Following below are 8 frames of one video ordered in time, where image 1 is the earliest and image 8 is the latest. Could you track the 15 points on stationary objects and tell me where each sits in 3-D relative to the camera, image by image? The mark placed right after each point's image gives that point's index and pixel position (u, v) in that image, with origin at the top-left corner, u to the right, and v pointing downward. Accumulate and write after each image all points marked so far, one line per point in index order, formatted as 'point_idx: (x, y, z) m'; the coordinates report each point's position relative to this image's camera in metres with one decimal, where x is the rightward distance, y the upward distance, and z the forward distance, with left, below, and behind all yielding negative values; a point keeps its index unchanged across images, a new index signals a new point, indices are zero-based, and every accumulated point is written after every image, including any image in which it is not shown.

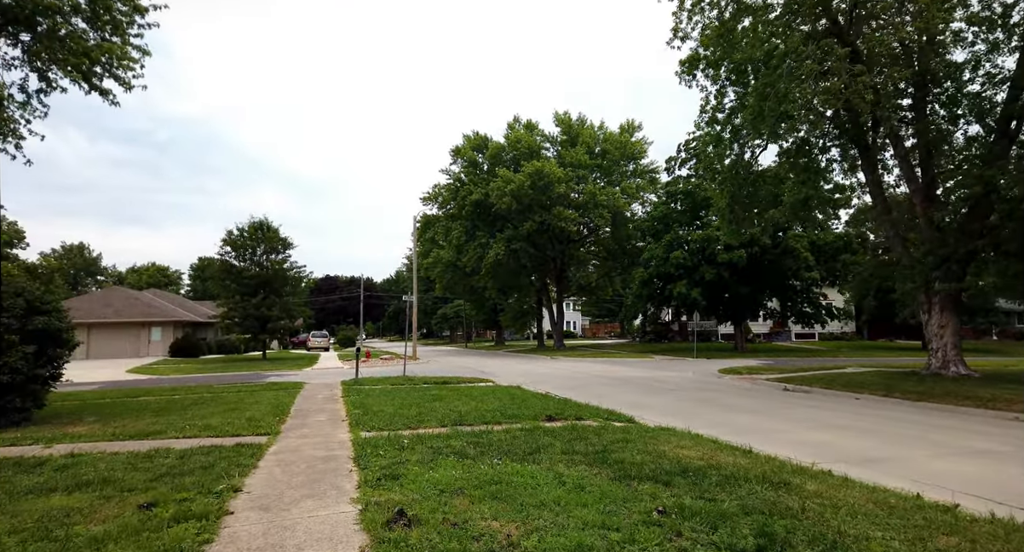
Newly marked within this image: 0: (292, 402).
0: (-5.0, -2.9, +12.3) m
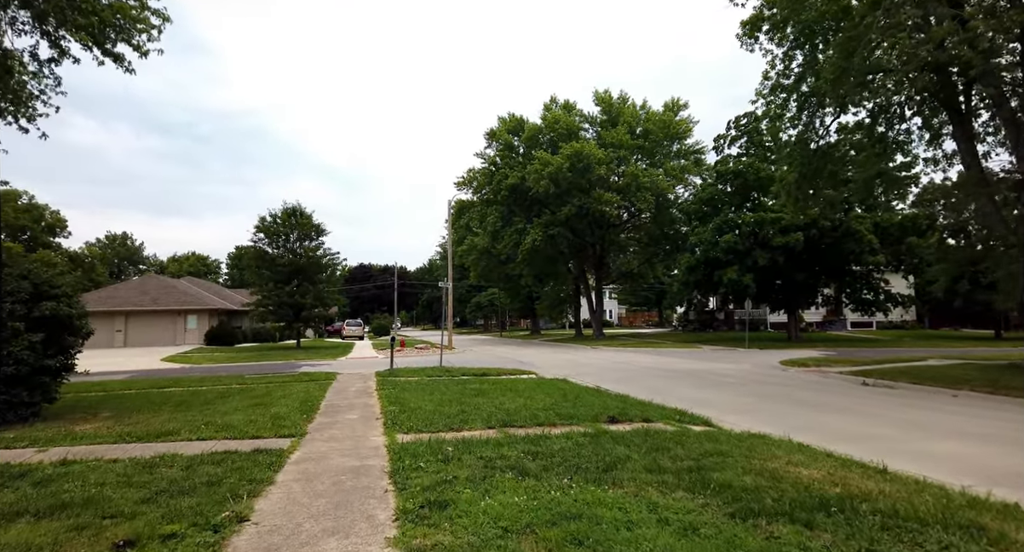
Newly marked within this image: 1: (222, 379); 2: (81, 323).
0: (-4.0, -2.5, +11.4) m
1: (-8.3, -3.0, +15.4) m
2: (-7.1, -0.8, +8.9) m
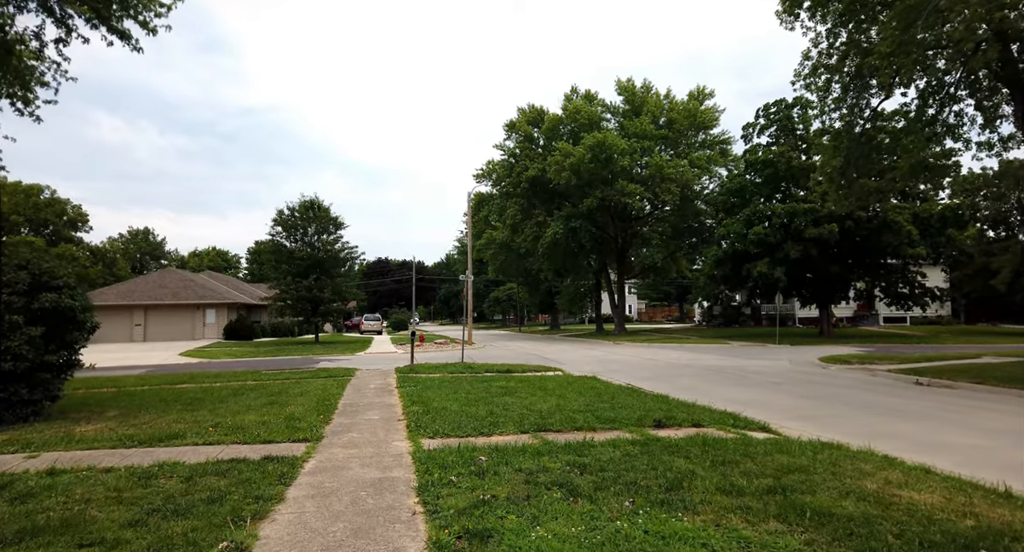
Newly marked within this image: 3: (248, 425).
0: (-3.4, -2.4, +10.7) m
1: (-7.5, -2.8, +14.9) m
2: (-6.6, -0.6, +8.3) m
3: (-3.6, -2.1, +7.5) m
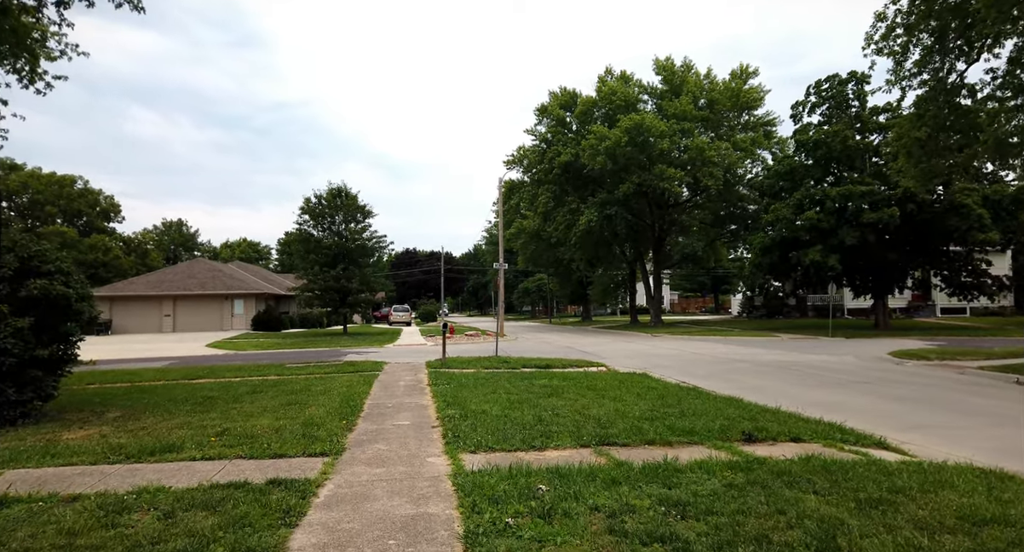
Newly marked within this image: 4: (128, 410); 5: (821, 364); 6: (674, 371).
0: (-2.6, -2.1, +9.6) m
1: (-6.5, -2.4, +14.1) m
2: (-5.9, -0.4, +7.4) m
3: (-3.0, -1.9, +6.4) m
4: (-5.6, -2.0, +7.9) m
5: (+8.9, -2.6, +15.5) m
6: (+4.2, -2.5, +14.0) m
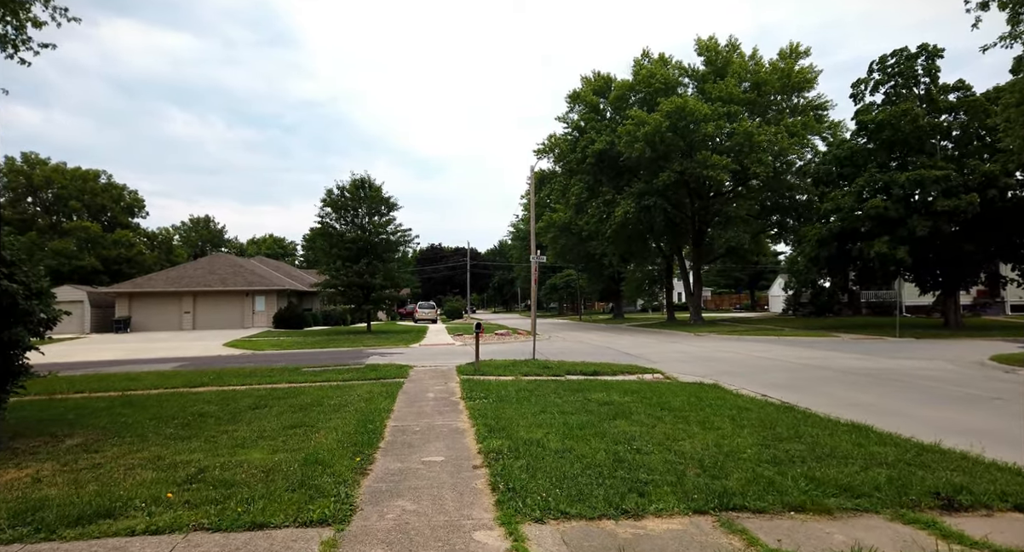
0: (-1.8, -2.0, +8.0) m
1: (-5.5, -2.3, +12.6) m
2: (-5.2, -0.3, +5.8) m
3: (-2.4, -1.8, +4.7) m
4: (-4.9, -1.9, +6.4) m
5: (+9.9, -2.4, +13.3) m
6: (+5.2, -2.3, +12.1) m
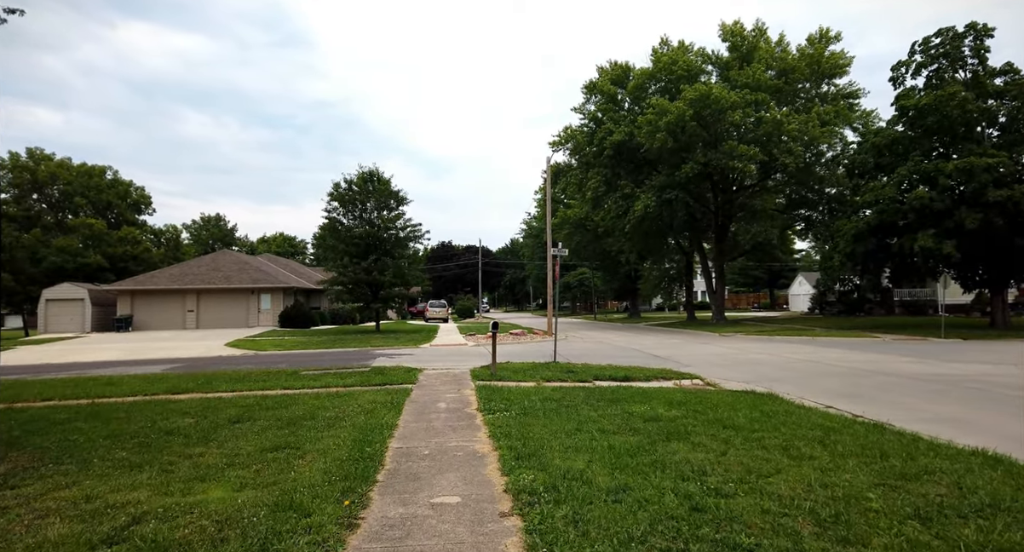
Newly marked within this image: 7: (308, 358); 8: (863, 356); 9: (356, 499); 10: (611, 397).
0: (-1.5, -1.9, +6.7) m
1: (-5.1, -2.2, +11.3) m
2: (-4.9, -0.2, +4.6) m
3: (-2.1, -1.6, +3.4) m
4: (-4.6, -1.7, +5.2) m
5: (+10.4, -2.2, +11.8) m
6: (+5.6, -2.2, +10.6) m
7: (-6.3, -2.5, +16.7) m
8: (+10.1, -2.3, +15.7) m
9: (-1.2, -1.7, +4.2) m
10: (+1.6, -1.9, +8.5) m
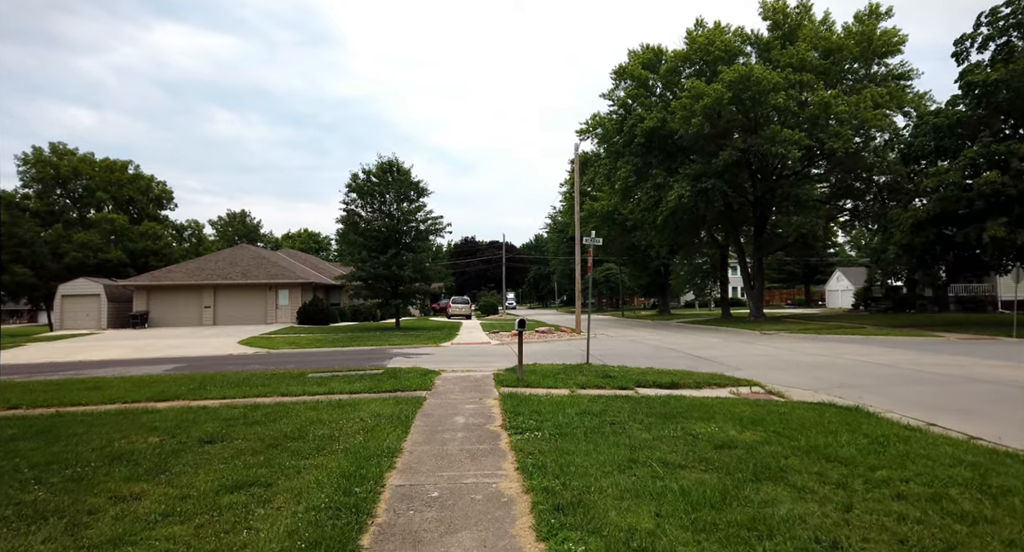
0: (-1.1, -1.7, +5.3) m
1: (-4.5, -2.0, +10.1) m
2: (-4.7, -0.1, +3.4) m
3: (-1.9, -1.5, +2.1) m
4: (-4.4, -1.6, +4.0) m
5: (+10.9, -2.1, +9.9) m
6: (+6.1, -2.0, +9.0) m
7: (-5.5, -2.3, +15.6) m
8: (+10.9, -2.1, +13.8) m
9: (-1.0, -1.6, +2.8) m
10: (+2.0, -1.7, +7.0) m
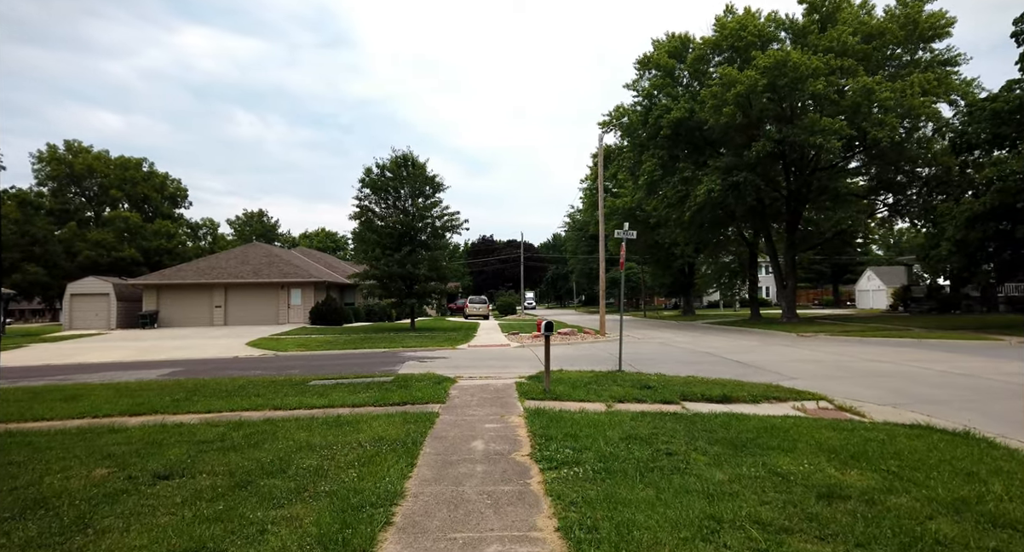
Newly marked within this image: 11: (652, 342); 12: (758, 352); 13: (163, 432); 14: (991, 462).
0: (-0.9, -1.7, +4.1) m
1: (-4.1, -1.9, +9.0) m
2: (-4.5, 0.0, +2.3) m
3: (-1.7, -1.5, +0.9) m
4: (-4.1, -1.6, +2.8) m
5: (+11.3, -2.0, +8.3) m
6: (+6.5, -2.0, +7.5) m
7: (-4.9, -2.2, +14.5) m
8: (+11.4, -2.1, +12.2) m
9: (-0.8, -1.5, +1.6) m
10: (+2.3, -1.7, +5.7) m
11: (+5.0, -2.4, +19.5) m
12: (+7.5, -2.3, +16.4) m
13: (-4.0, -1.8, +6.2) m
14: (+4.1, -1.6, +4.5) m
